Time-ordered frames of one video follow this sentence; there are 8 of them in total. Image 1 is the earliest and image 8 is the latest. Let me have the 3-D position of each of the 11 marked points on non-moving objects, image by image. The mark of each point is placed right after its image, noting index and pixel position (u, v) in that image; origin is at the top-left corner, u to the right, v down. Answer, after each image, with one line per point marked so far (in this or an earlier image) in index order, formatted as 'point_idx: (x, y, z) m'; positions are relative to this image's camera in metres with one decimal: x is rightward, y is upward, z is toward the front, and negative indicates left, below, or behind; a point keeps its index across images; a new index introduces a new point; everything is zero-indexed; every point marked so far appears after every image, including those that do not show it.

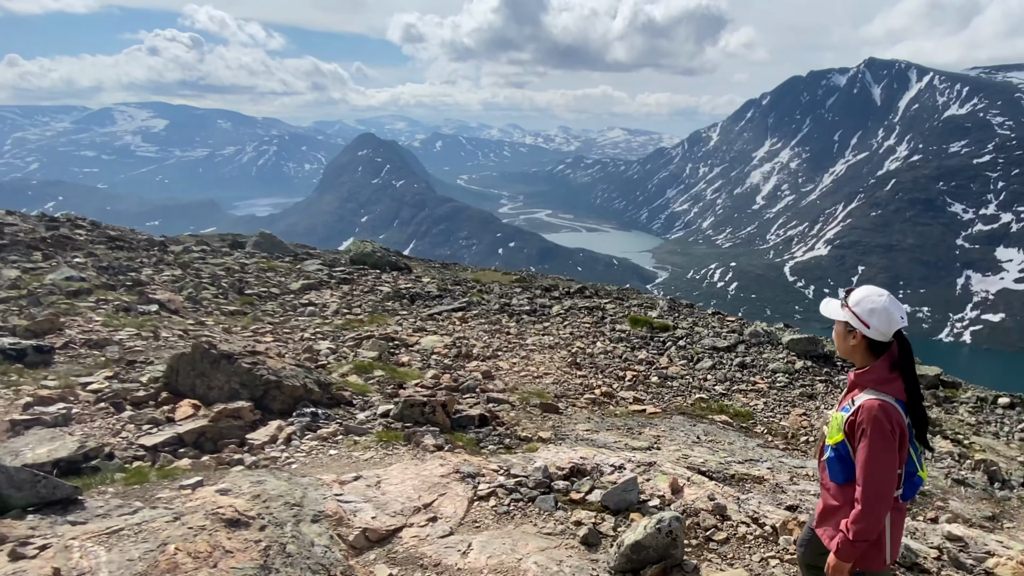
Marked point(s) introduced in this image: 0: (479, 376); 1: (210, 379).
0: (-0.7, -2.0, +17.7) m
1: (-4.6, -1.5, +12.6) m
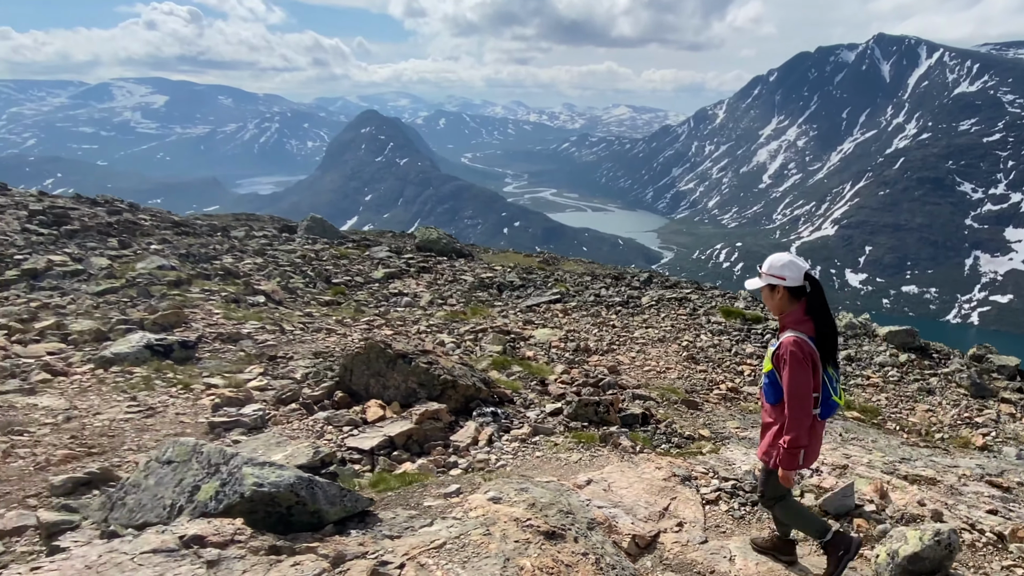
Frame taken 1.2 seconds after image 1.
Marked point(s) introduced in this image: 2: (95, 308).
0: (+2.0, -1.8, +17.5) m
1: (-1.9, -1.4, +12.4) m
2: (-8.6, -0.4, +16.9) m
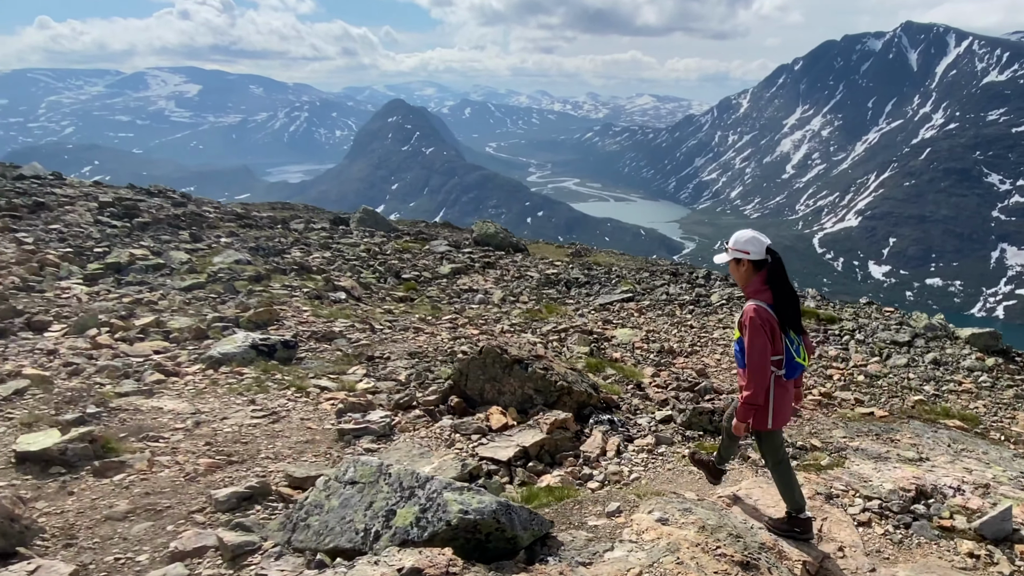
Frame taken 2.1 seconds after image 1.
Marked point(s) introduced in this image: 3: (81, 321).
0: (+3.9, -1.9, +17.1) m
1: (-0.1, -1.5, +12.1) m
2: (-6.7, -0.3, +16.8) m
3: (-7.4, -0.6, +13.8) m
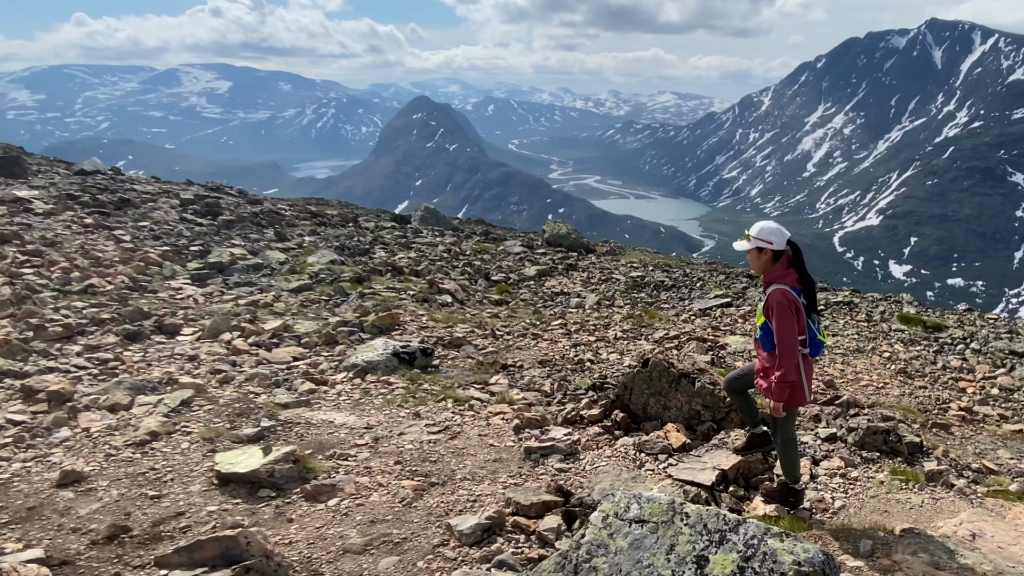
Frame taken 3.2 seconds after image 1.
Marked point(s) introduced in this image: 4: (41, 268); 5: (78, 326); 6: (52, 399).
0: (+6.5, -2.0, +16.3) m
1: (+2.2, -1.6, +11.5) m
2: (-4.2, -0.4, +16.3) m
3: (-4.9, -0.6, +13.3) m
4: (-9.3, +0.4, +15.9) m
5: (-6.7, -0.6, +12.5) m
6: (-5.5, -1.3, +9.7) m
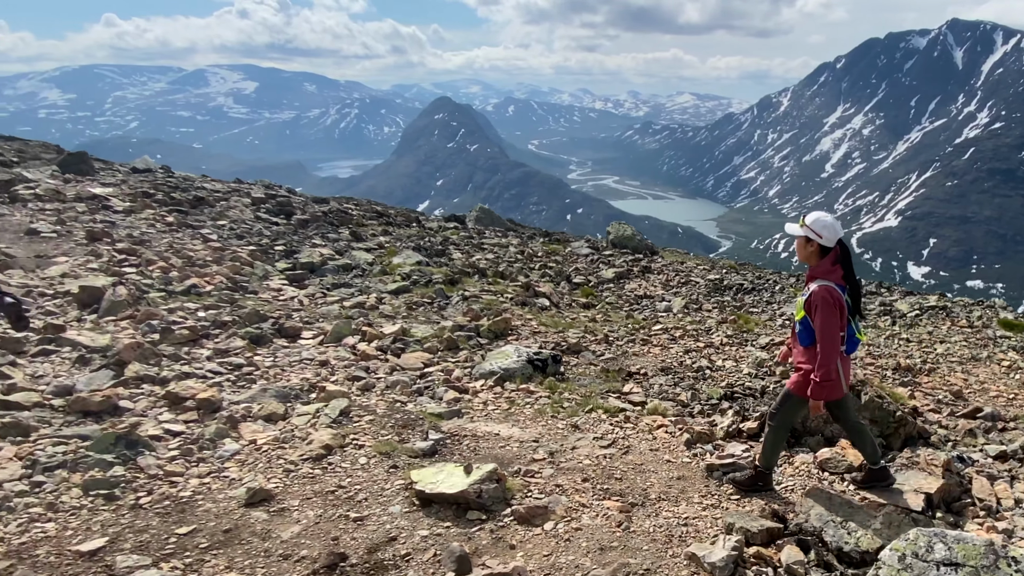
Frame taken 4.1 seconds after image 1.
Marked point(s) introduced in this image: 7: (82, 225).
0: (+8.6, -2.1, +15.5) m
1: (+4.3, -1.7, +10.7) m
2: (-2.0, -0.4, +15.8) m
3: (-2.8, -0.6, +12.8) m
4: (-7.1, +0.4, +15.5) m
5: (-4.6, -0.6, +12.0) m
6: (-3.5, -1.4, +9.1) m
7: (-9.7, +1.4, +18.1) m
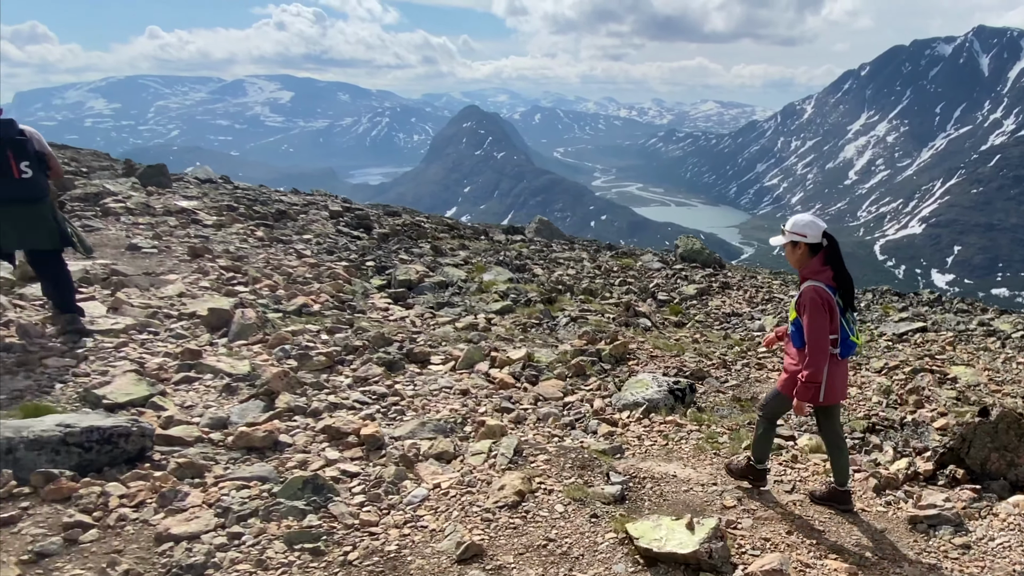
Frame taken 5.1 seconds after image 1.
0: (+10.8, -2.6, +14.5) m
1: (+6.3, -2.1, +9.9) m
2: (+0.2, -0.8, +15.2) m
3: (-0.7, -1.0, +12.2) m
4: (-4.9, 0.0, +15.1) m
5: (-2.5, -1.0, +11.5) m
6: (-1.6, -1.7, +8.6) m
7: (-7.4, +1.1, +17.8) m
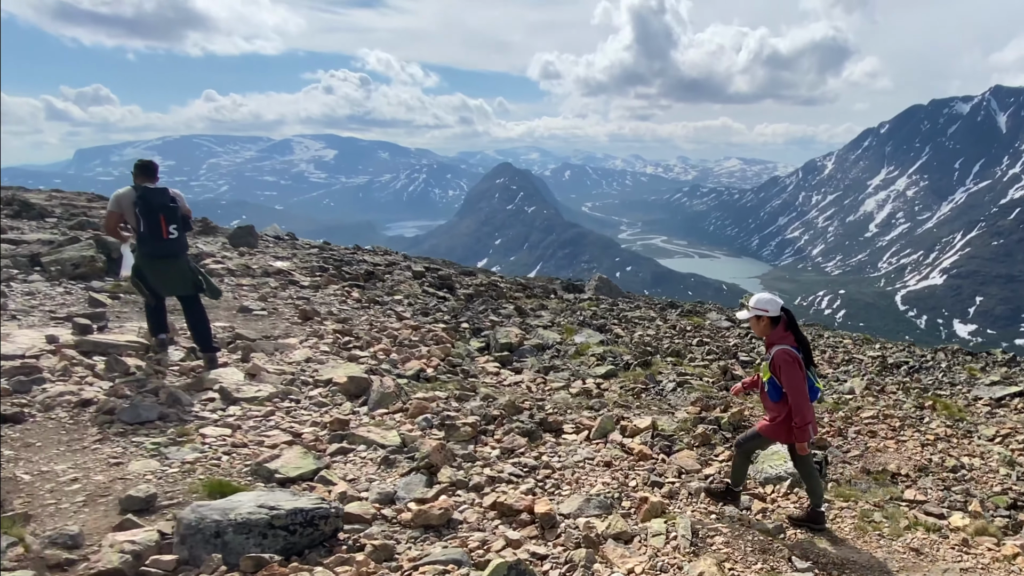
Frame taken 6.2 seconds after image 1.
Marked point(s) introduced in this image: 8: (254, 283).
0: (+12.9, -3.8, +13.7) m
1: (+8.2, -3.0, +9.3) m
2: (+2.4, -2.0, +15.0) m
3: (+1.3, -2.0, +12.0) m
4: (-2.7, -1.2, +15.2) m
5: (-0.5, -1.9, +11.4) m
6: (+0.3, -2.5, +8.4) m
7: (-5.1, -0.3, +18.0) m
8: (-6.3, +0.1, +19.5) m
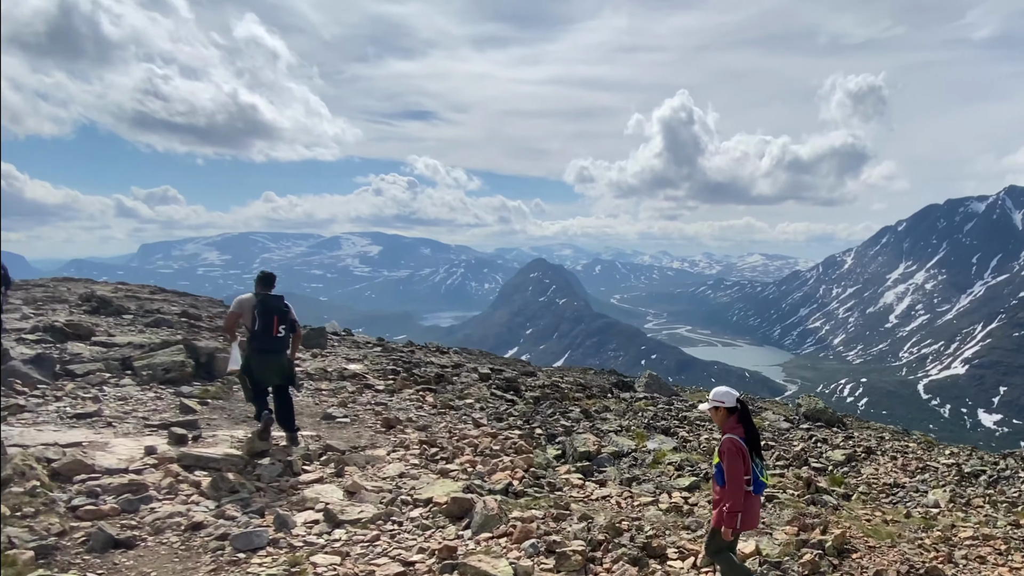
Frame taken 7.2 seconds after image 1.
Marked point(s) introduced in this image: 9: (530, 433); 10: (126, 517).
0: (+14.5, -5.8, +12.3) m
1: (+9.6, -4.4, +8.3) m
2: (+4.0, -4.1, +14.2) m
3: (+2.8, -3.7, +11.4) m
4: (-1.0, -3.2, +14.7) m
5: (+1.0, -3.6, +10.8) m
6: (+1.7, -3.8, +7.8) m
7: (-3.3, -2.7, +17.8) m
8: (-4.4, -2.4, +19.4) m
9: (+0.4, -3.5, +19.2) m
10: (-4.6, -2.7, +9.5) m
